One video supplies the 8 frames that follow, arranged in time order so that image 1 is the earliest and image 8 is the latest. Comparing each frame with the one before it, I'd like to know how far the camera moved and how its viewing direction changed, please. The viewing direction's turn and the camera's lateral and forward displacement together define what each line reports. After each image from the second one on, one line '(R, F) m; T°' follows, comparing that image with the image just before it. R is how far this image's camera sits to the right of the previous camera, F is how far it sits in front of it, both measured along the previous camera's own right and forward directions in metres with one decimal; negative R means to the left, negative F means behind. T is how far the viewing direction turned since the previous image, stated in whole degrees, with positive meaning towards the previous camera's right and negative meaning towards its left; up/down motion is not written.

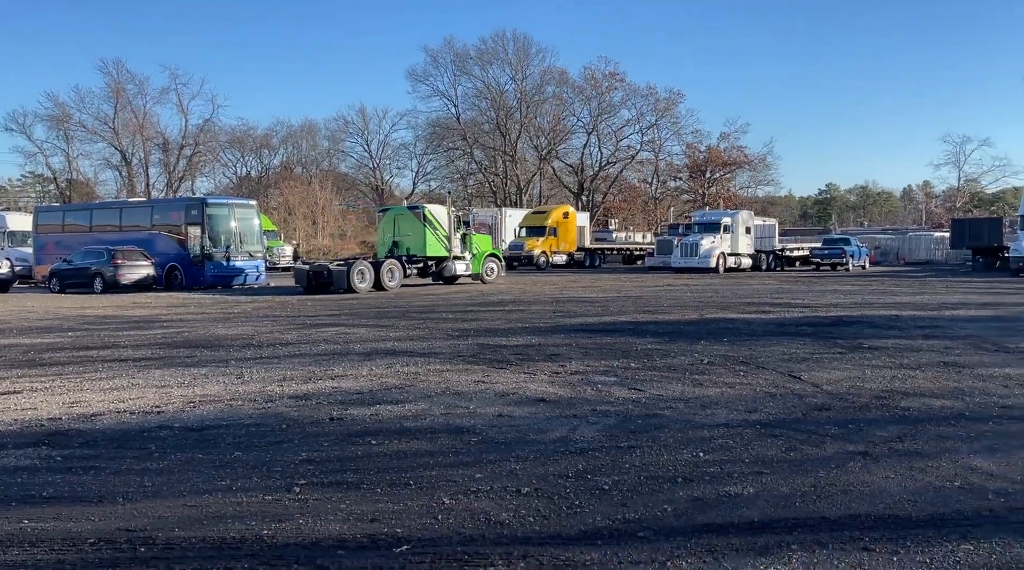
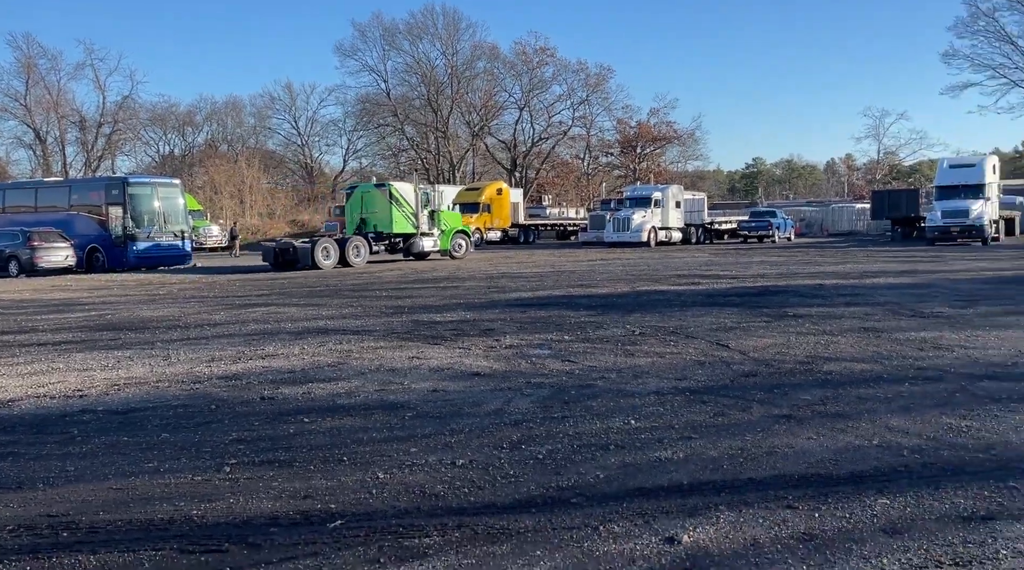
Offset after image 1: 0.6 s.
(0.0, 0.0) m; +4°
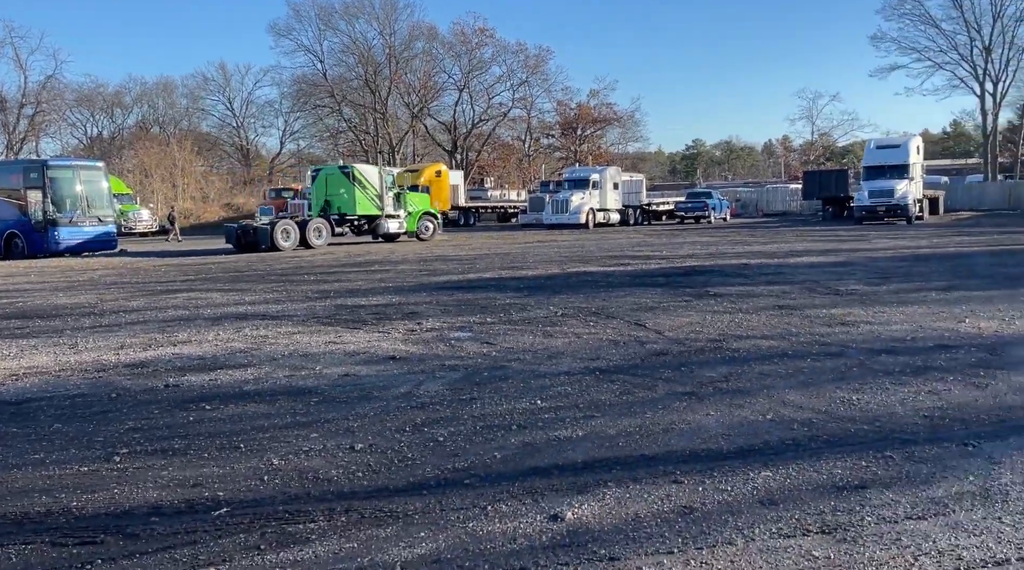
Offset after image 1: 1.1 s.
(+0.3, 0.0) m; +4°
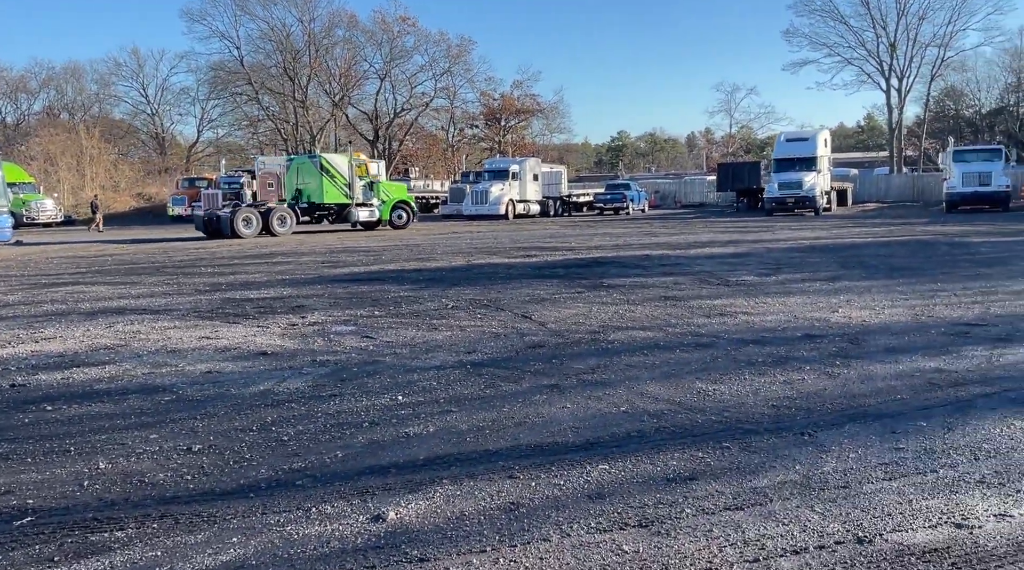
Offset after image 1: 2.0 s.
(+0.5, 0.0) m; +5°
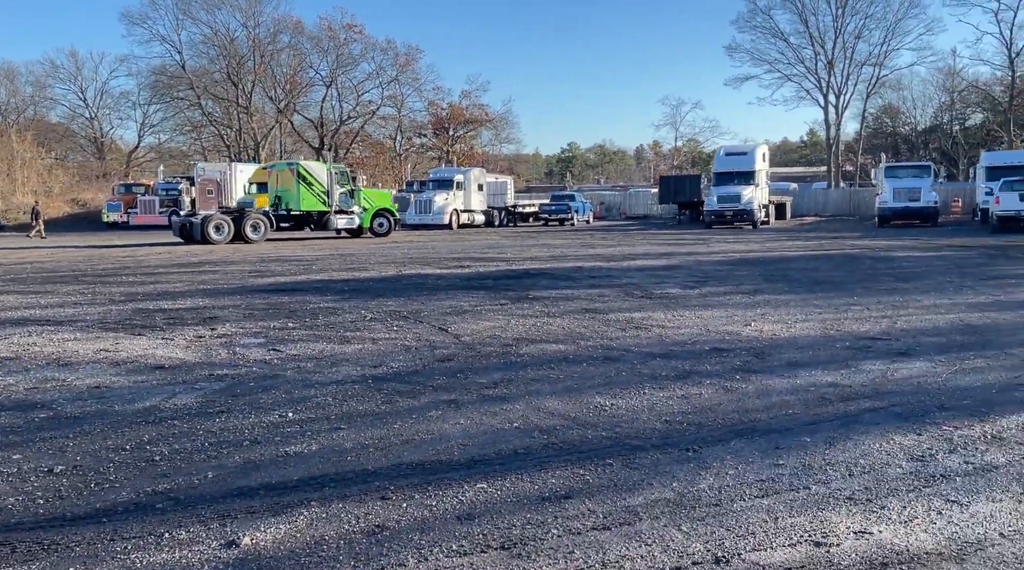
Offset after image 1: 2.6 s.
(+0.4, +0.1) m; +3°
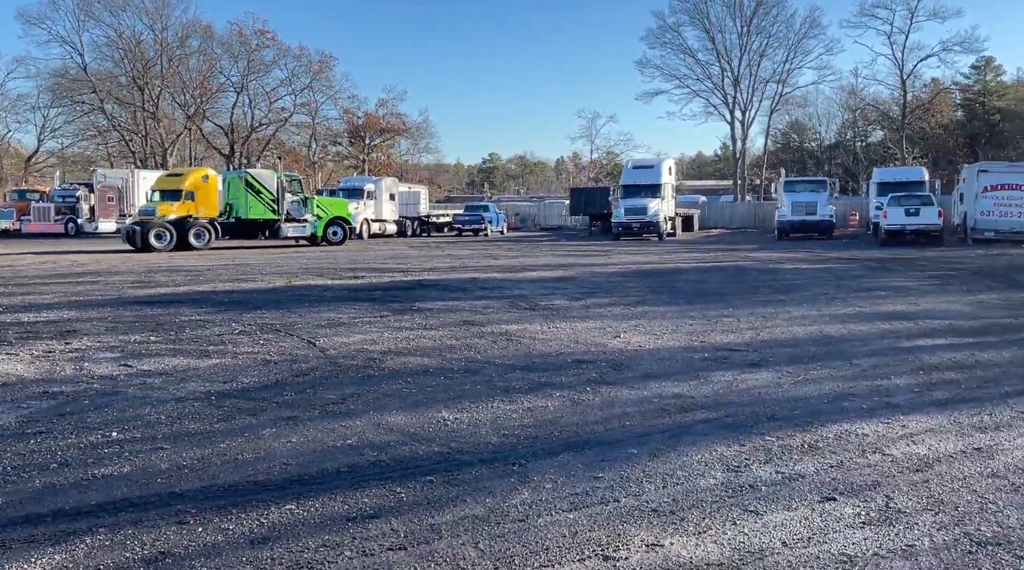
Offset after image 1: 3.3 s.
(+0.6, 0.0) m; +5°
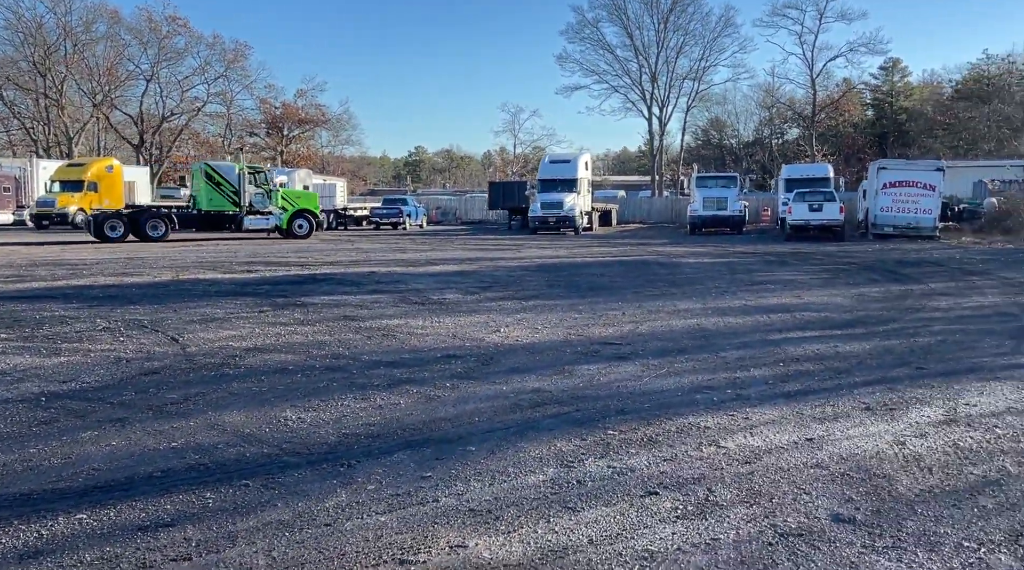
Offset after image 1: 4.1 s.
(+0.6, +0.2) m; +5°
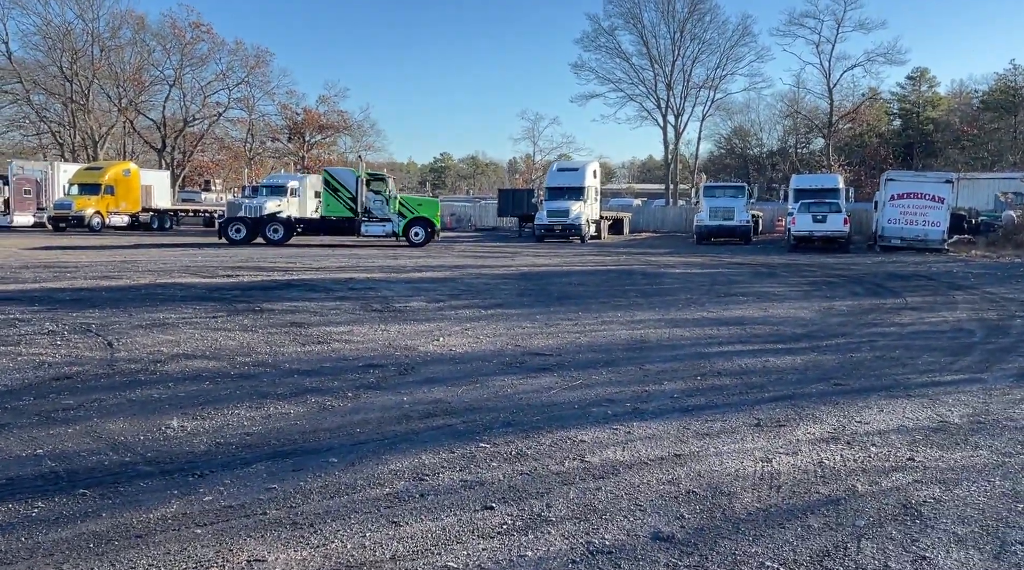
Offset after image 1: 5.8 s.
(+1.0, +0.1) m; -1°
